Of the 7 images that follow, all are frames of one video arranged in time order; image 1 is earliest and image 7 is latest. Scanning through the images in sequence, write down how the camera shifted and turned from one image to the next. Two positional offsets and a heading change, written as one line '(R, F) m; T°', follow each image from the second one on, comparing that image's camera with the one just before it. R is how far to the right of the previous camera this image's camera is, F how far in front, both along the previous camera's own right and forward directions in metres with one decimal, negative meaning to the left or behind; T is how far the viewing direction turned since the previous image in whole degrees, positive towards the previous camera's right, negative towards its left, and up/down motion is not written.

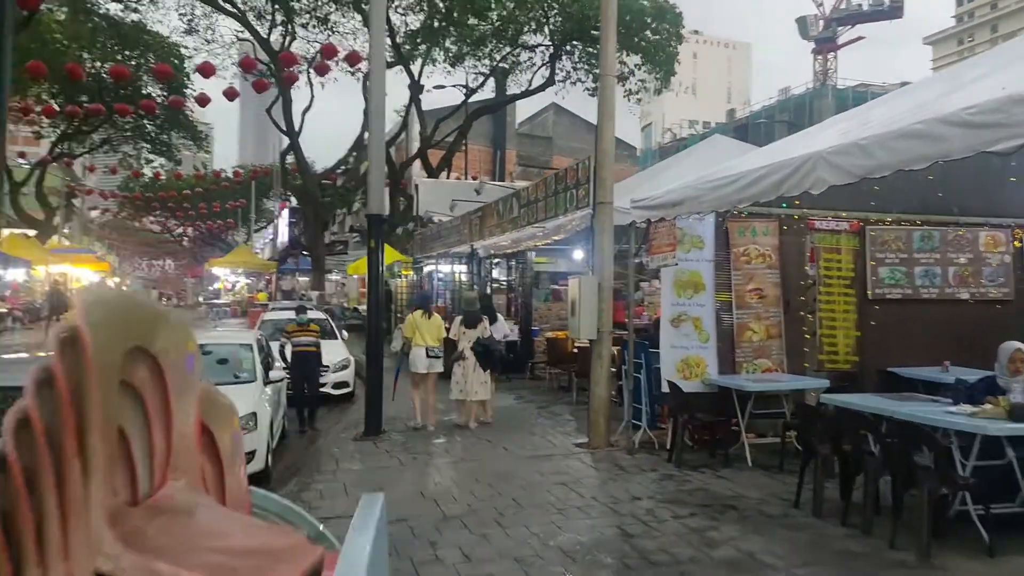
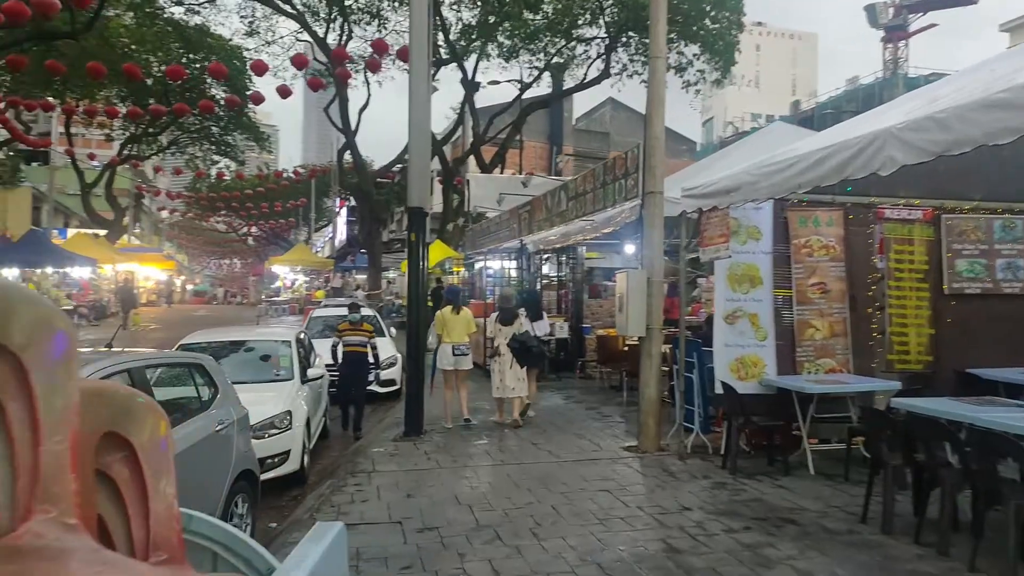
(+0.2, +0.4) m; -4°
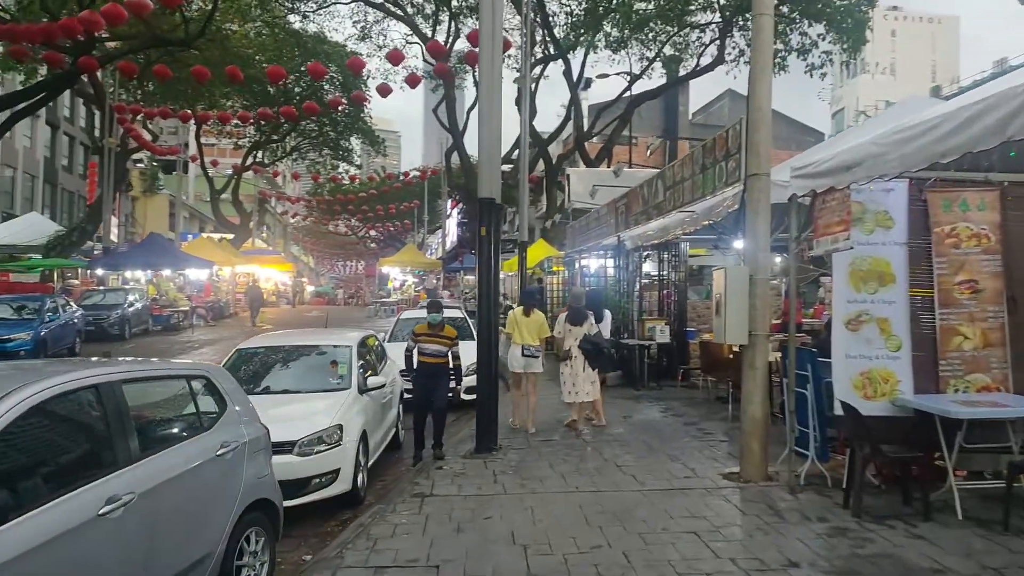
(+0.4, +1.1) m; -8°
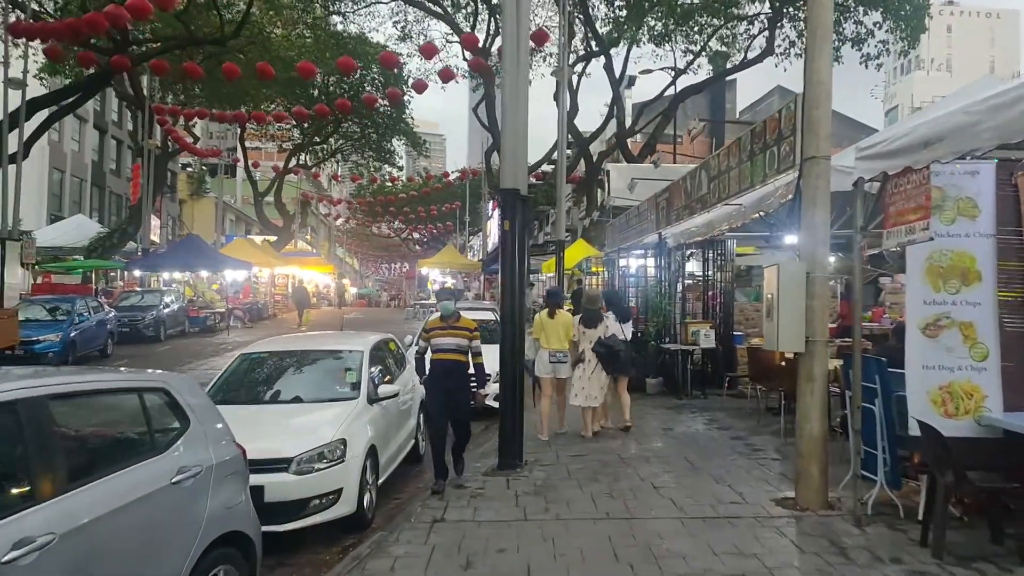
(+0.2, +0.8) m; -3°
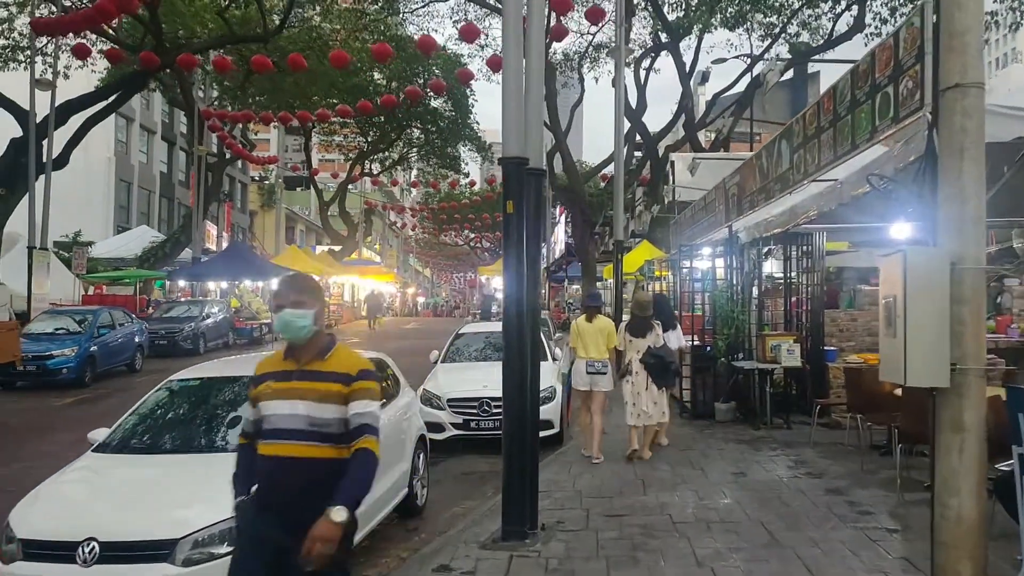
(+0.5, +2.1) m; -5°
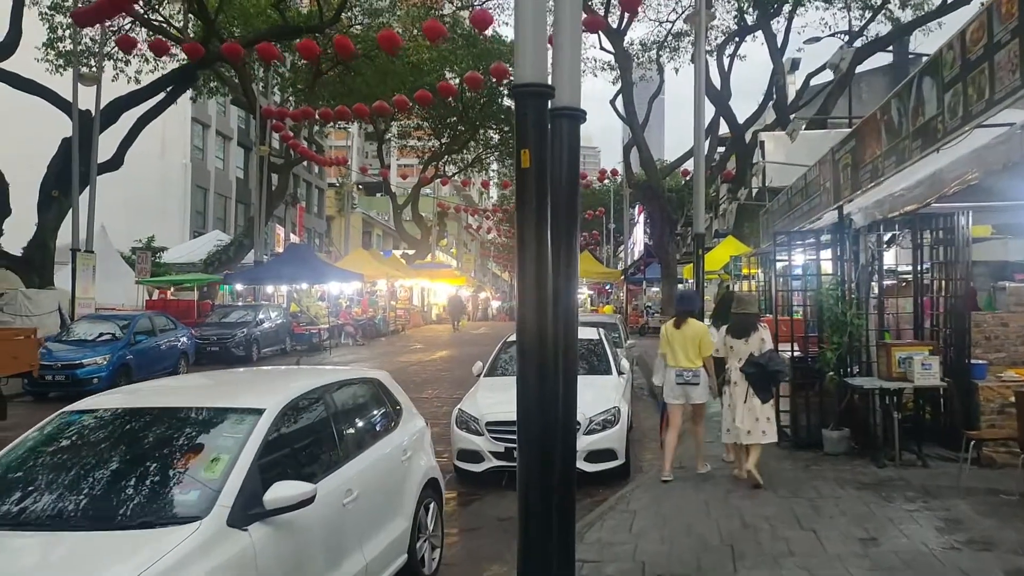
(+0.3, +1.9) m; -6°
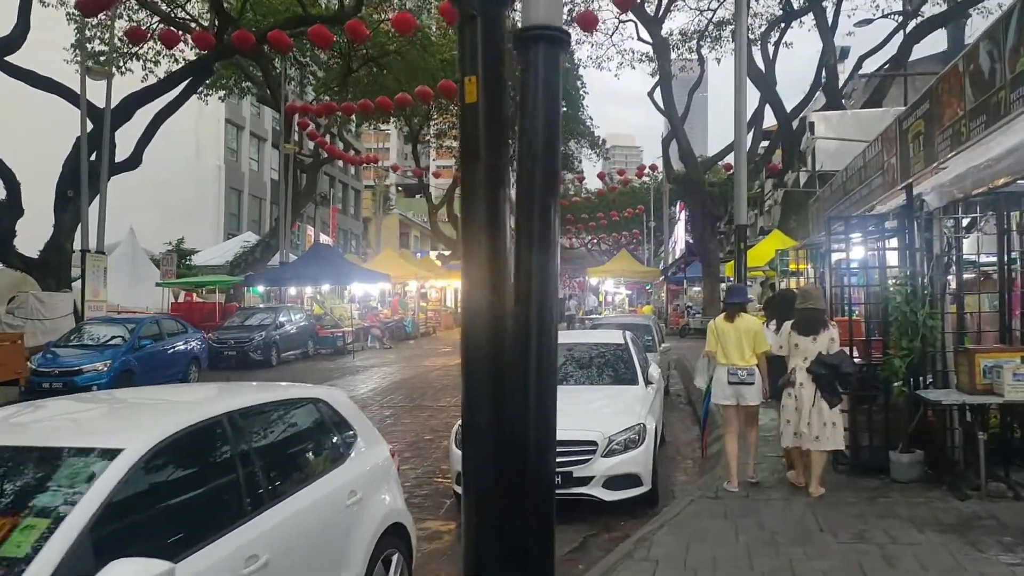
(+0.3, +1.2) m; -3°
